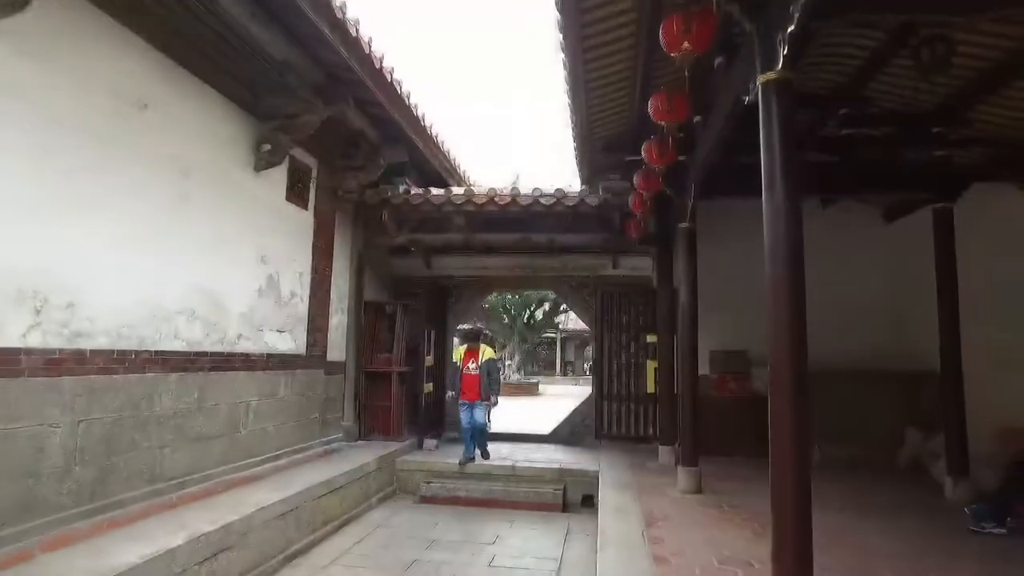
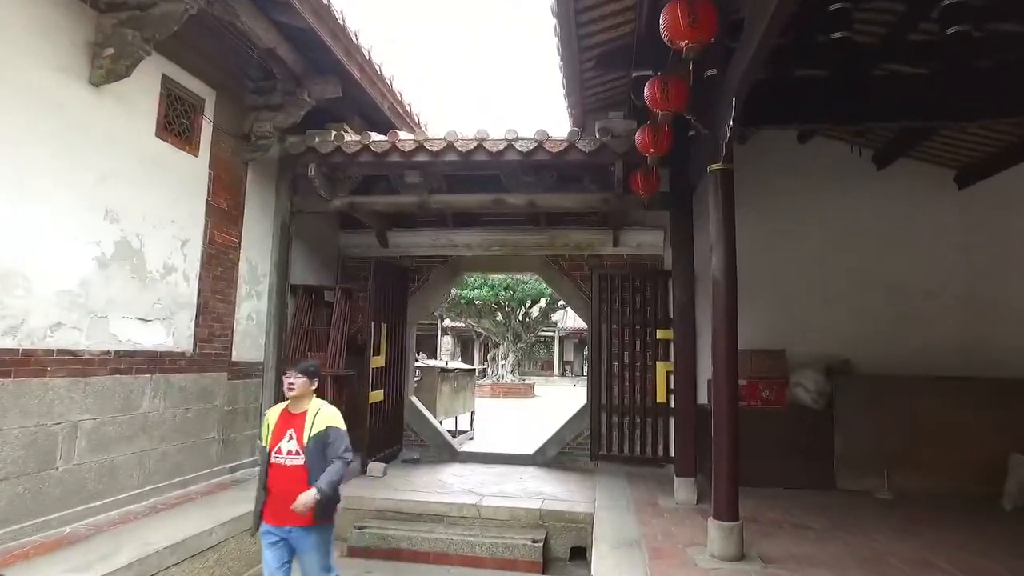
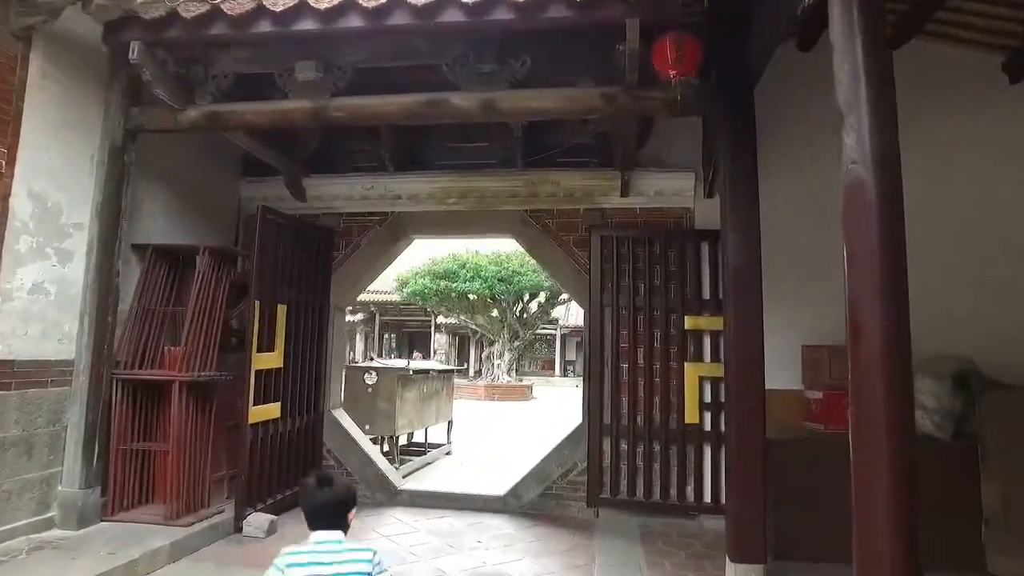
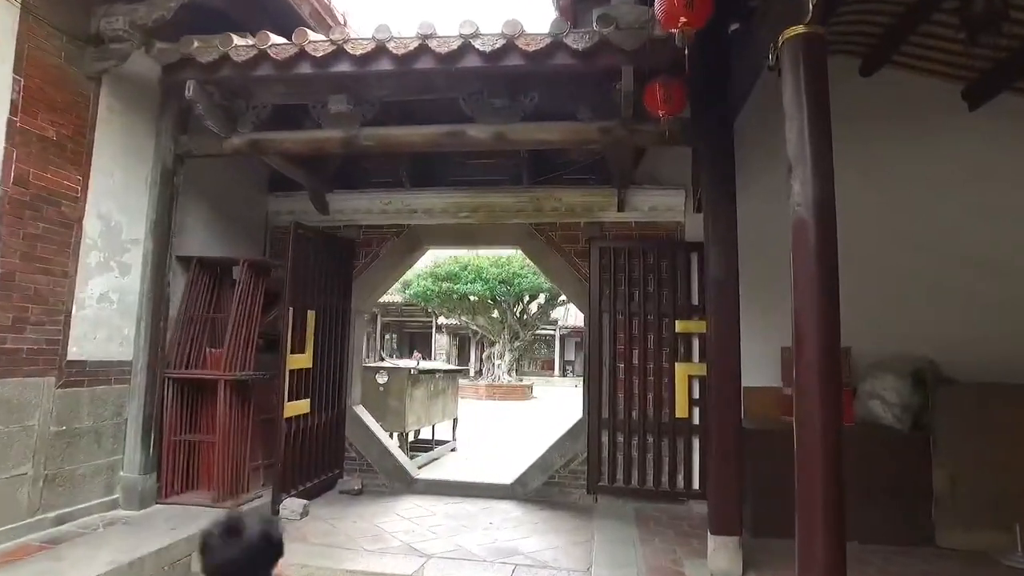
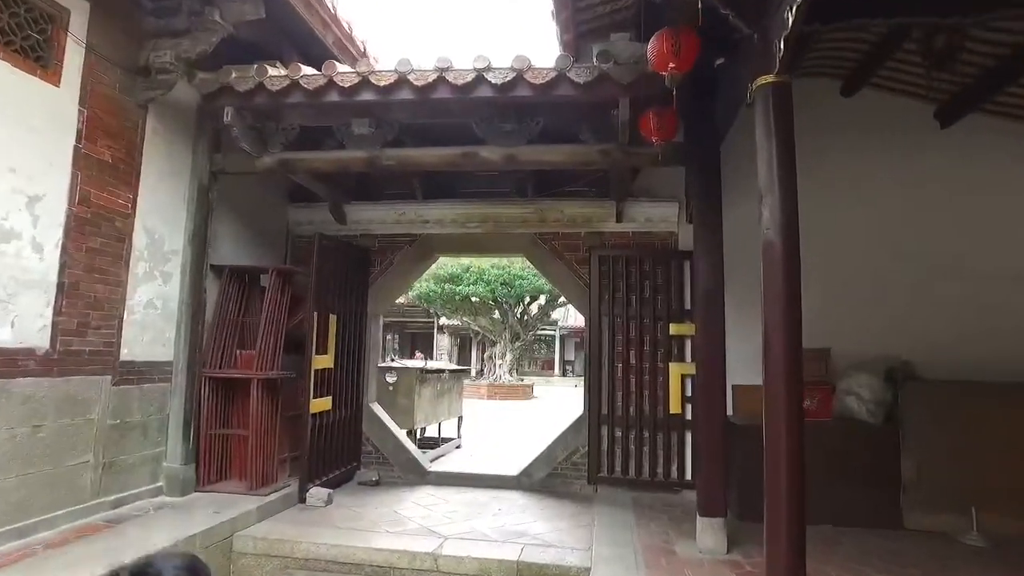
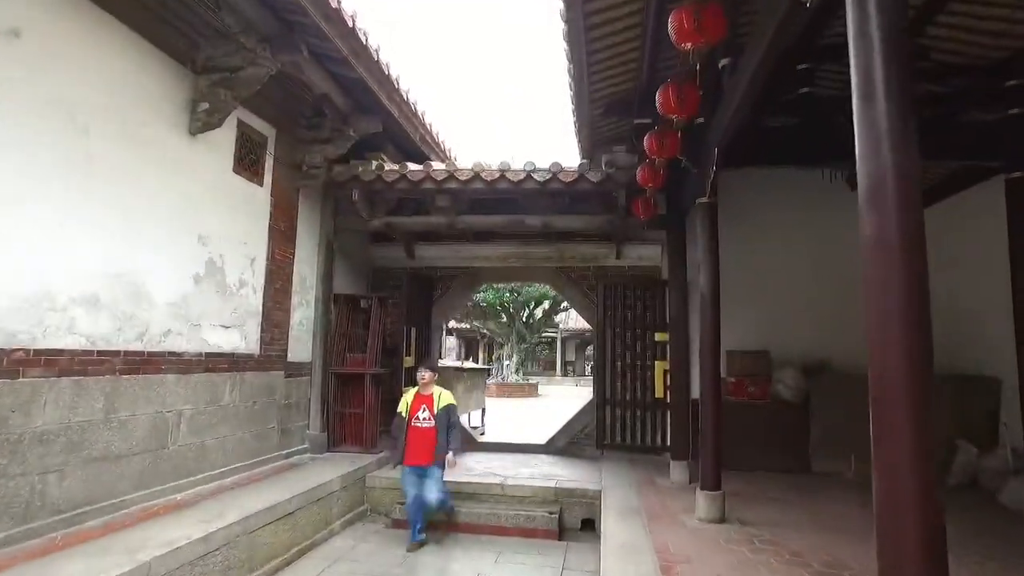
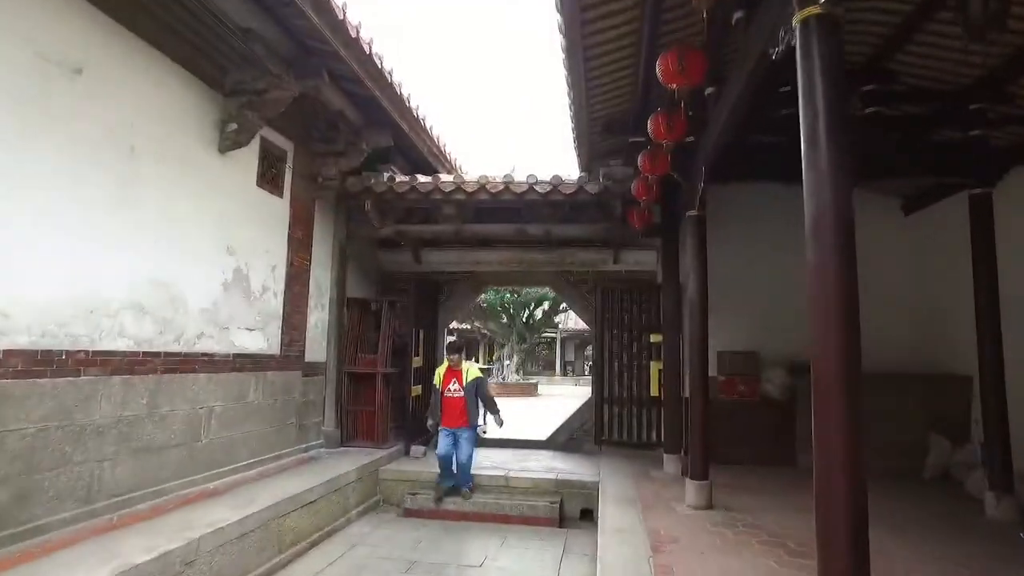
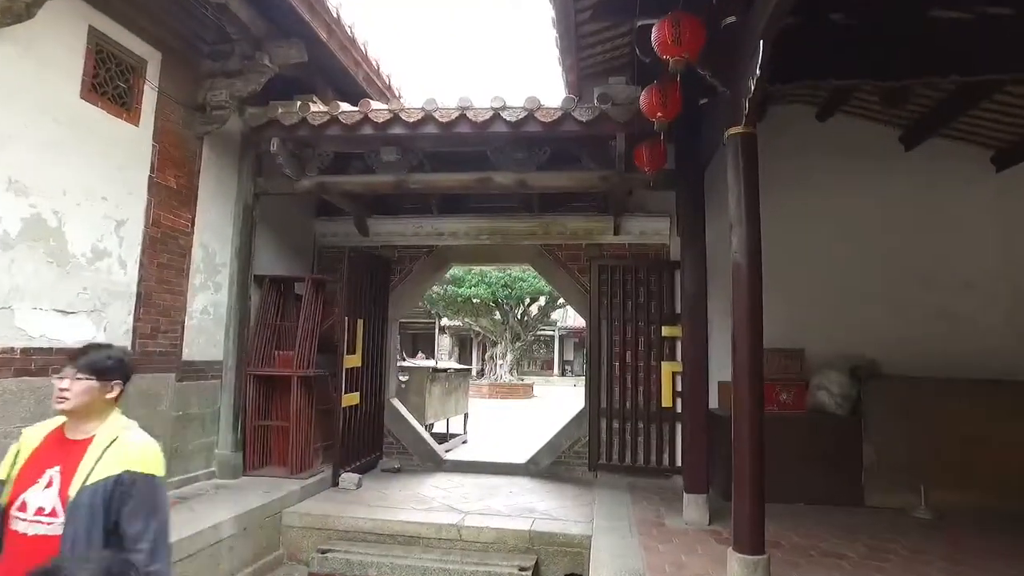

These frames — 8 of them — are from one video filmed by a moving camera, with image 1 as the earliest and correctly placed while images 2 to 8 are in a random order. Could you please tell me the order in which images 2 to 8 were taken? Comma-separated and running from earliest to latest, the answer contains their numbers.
7, 6, 2, 8, 5, 4, 3
